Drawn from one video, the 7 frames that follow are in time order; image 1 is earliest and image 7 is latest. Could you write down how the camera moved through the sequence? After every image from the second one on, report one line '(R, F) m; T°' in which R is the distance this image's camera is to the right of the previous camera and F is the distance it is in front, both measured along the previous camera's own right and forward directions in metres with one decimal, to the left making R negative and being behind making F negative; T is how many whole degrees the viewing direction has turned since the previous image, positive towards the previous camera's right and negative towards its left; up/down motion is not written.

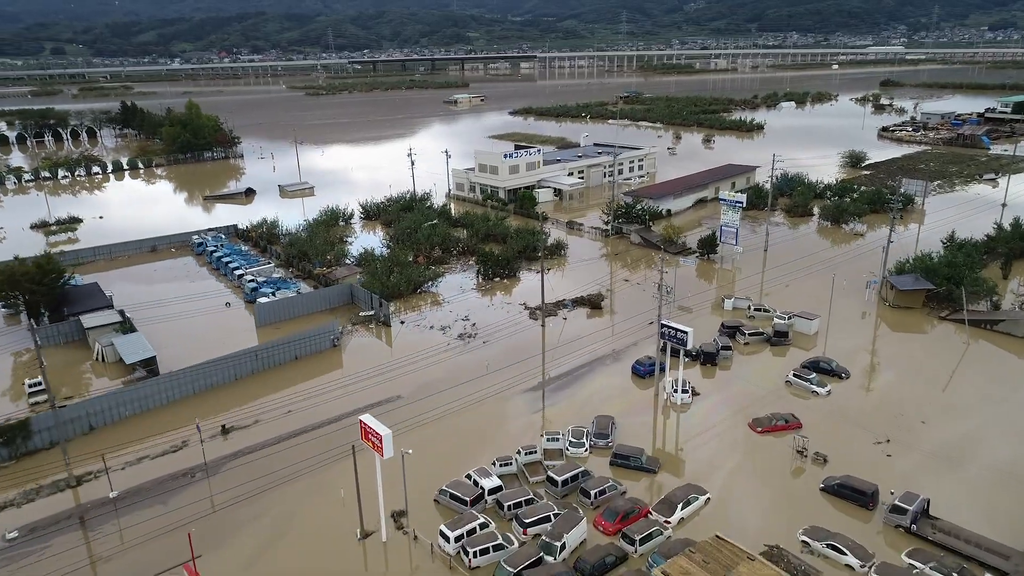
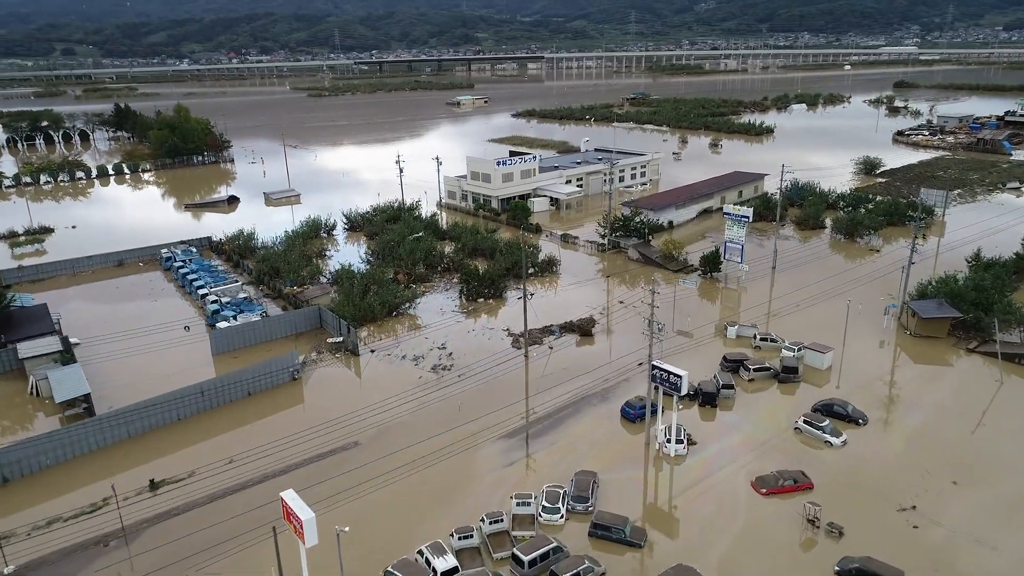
(+0.7, +1.7) m; -1°
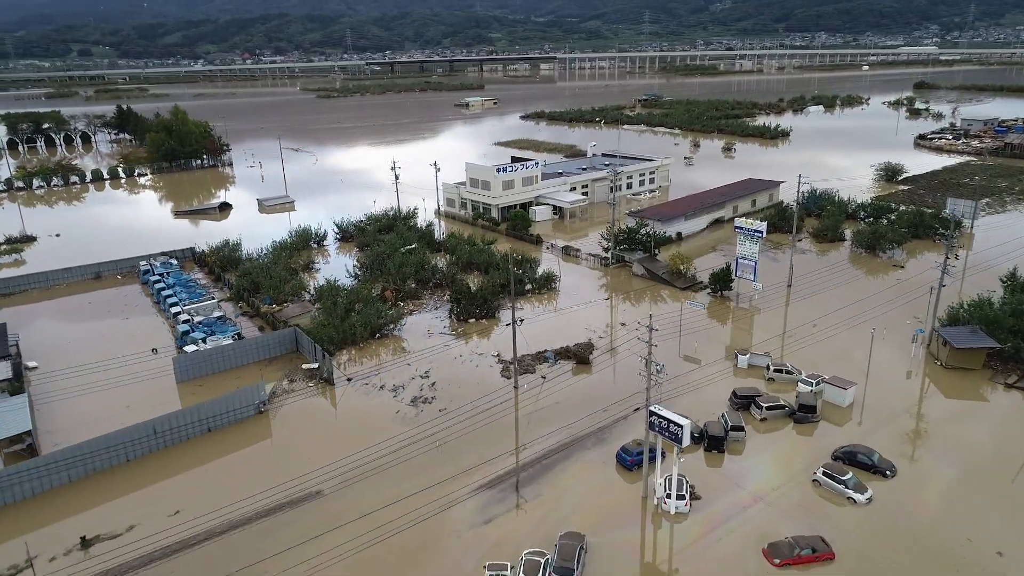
(+0.5, +1.5) m; -1°
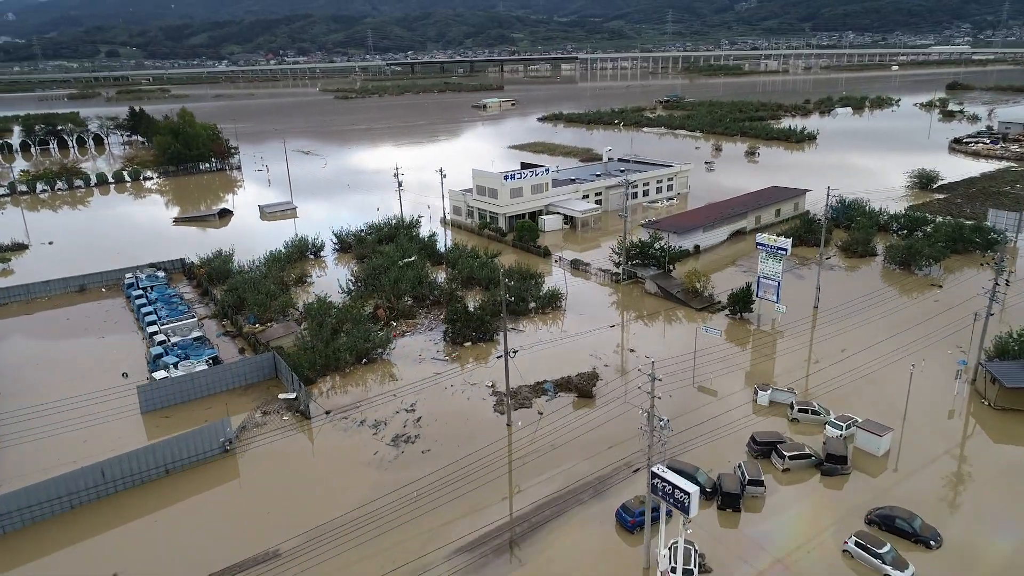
(+0.5, +1.5) m; -2°
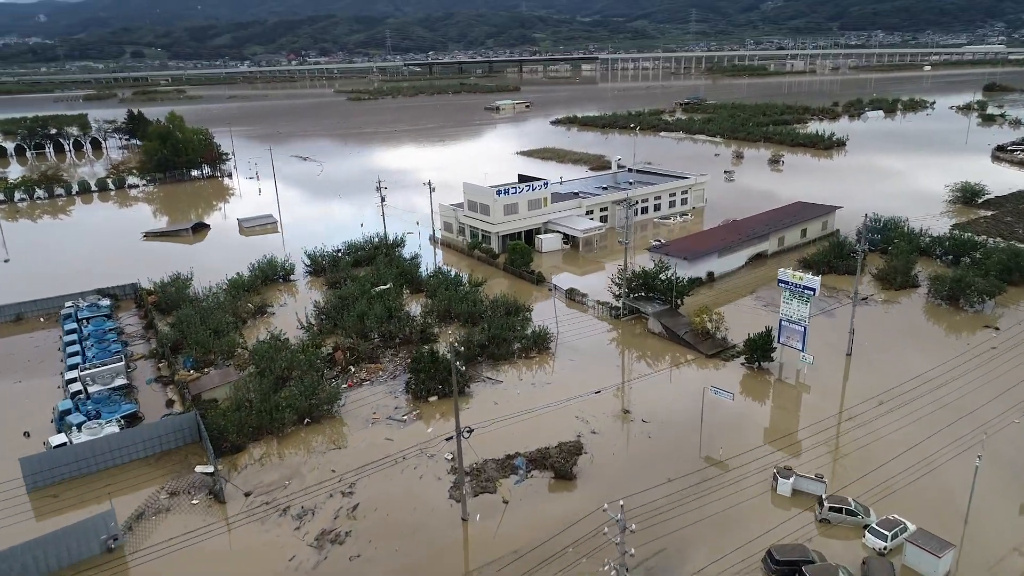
(+1.0, +2.8) m; -2°
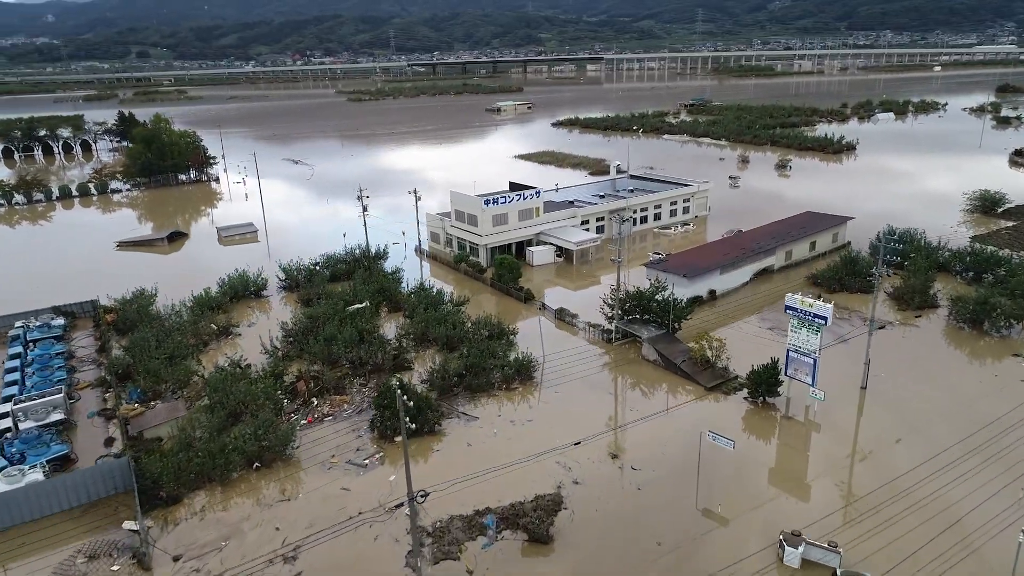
(+0.6, +1.6) m; 0°
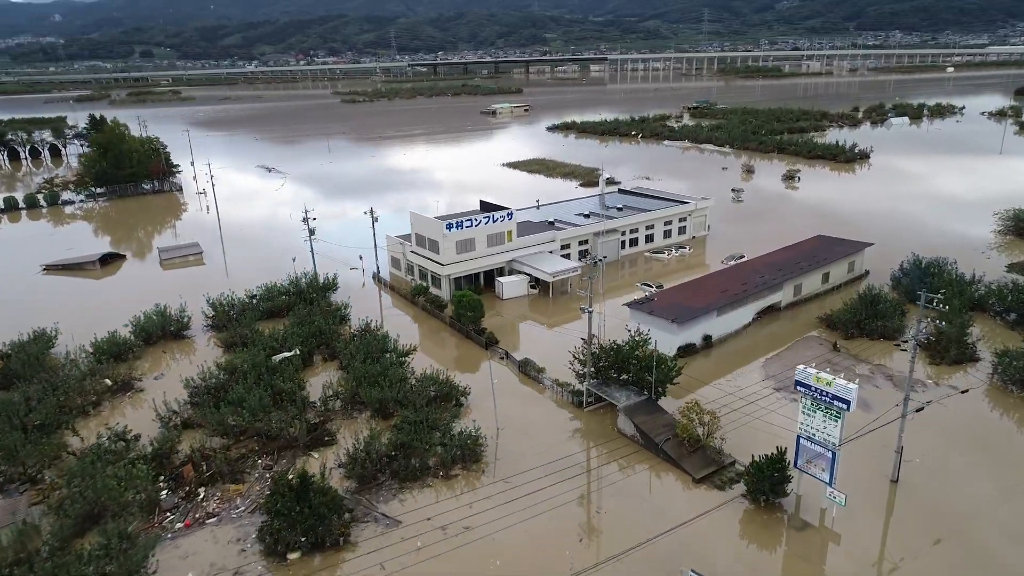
(+1.1, +3.1) m; 0°
